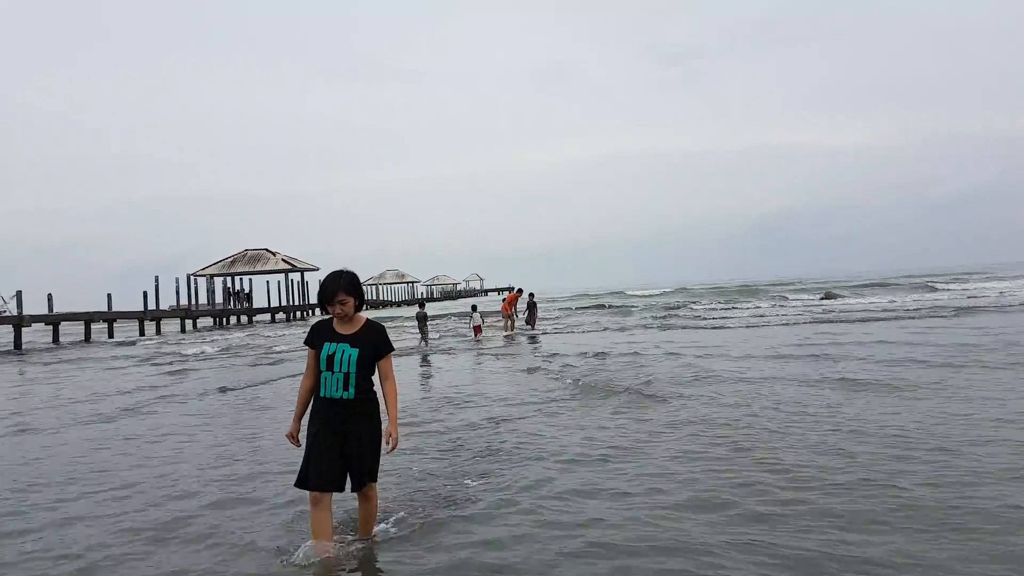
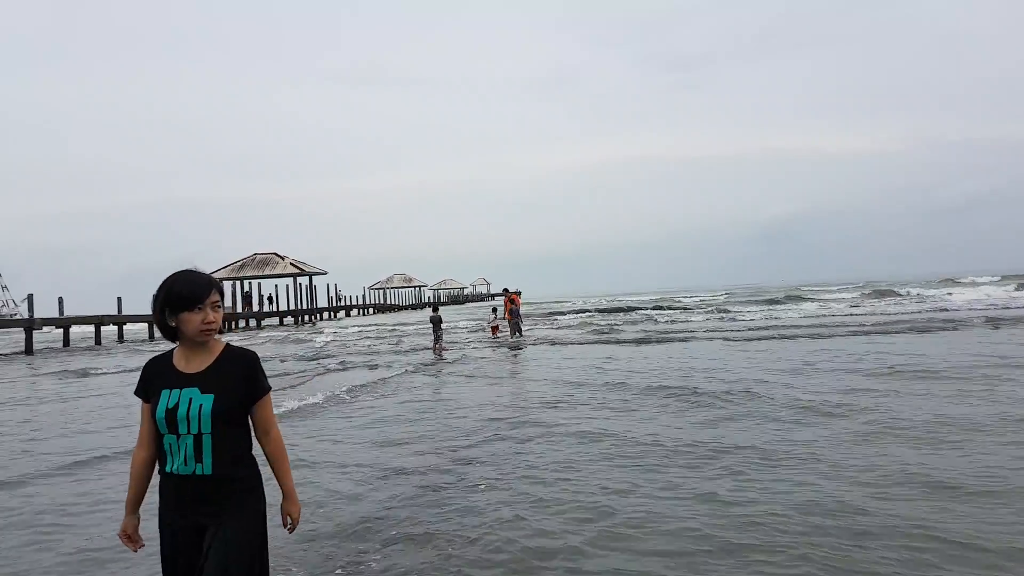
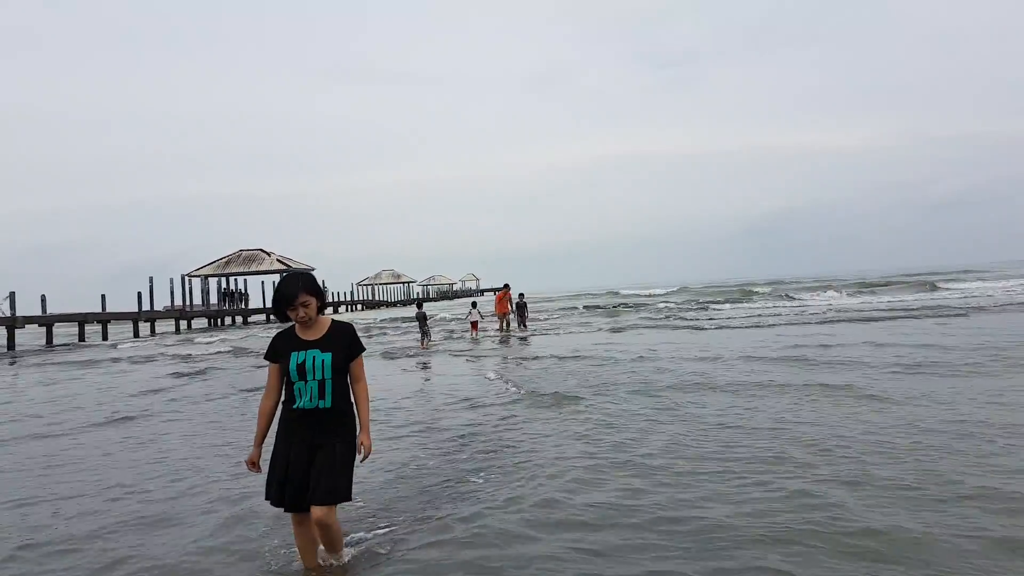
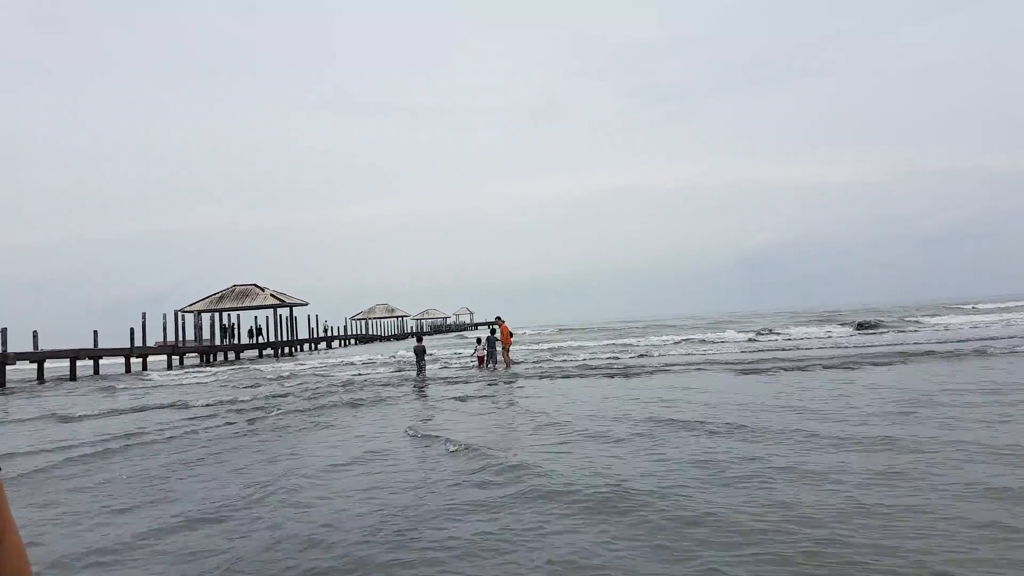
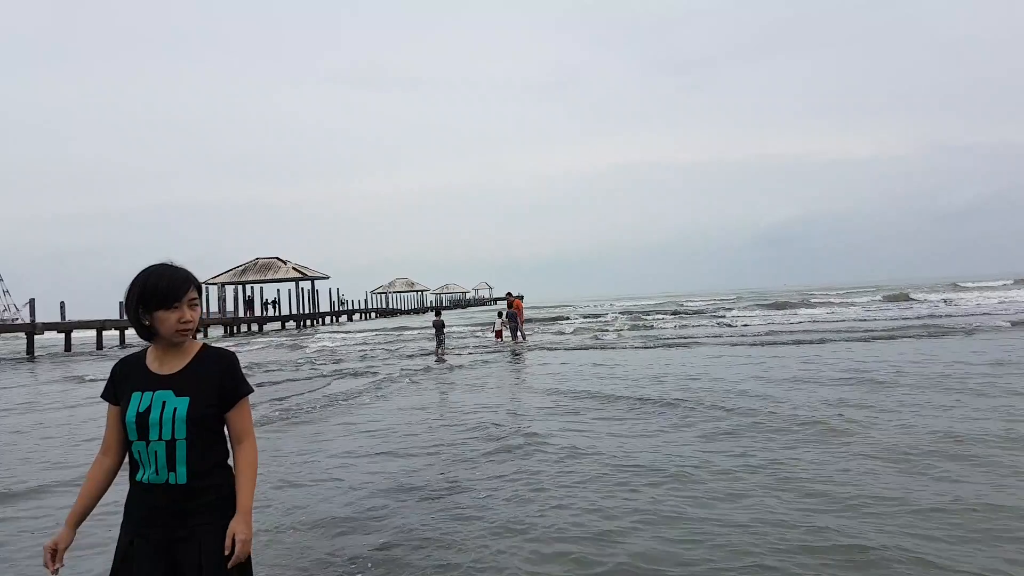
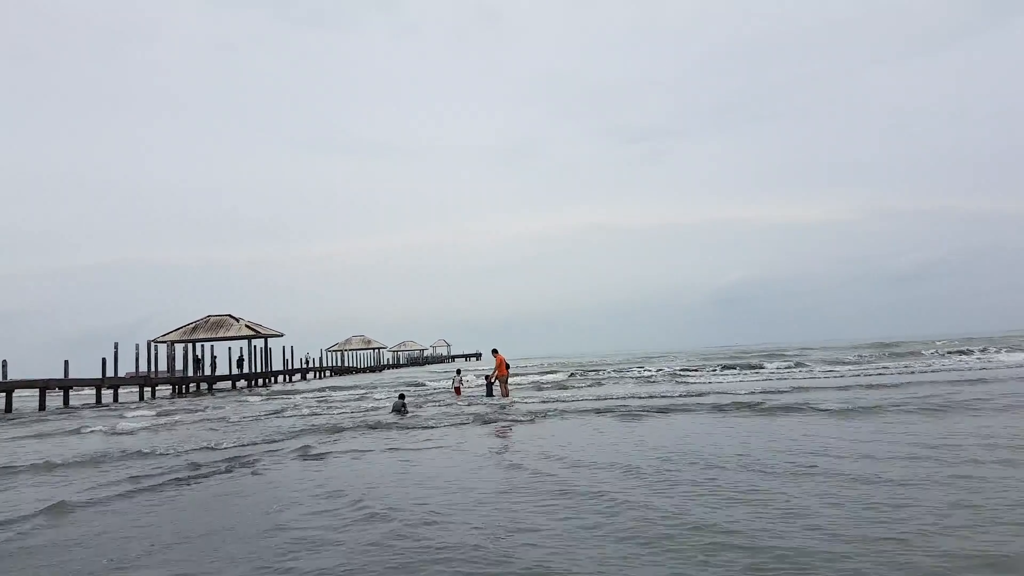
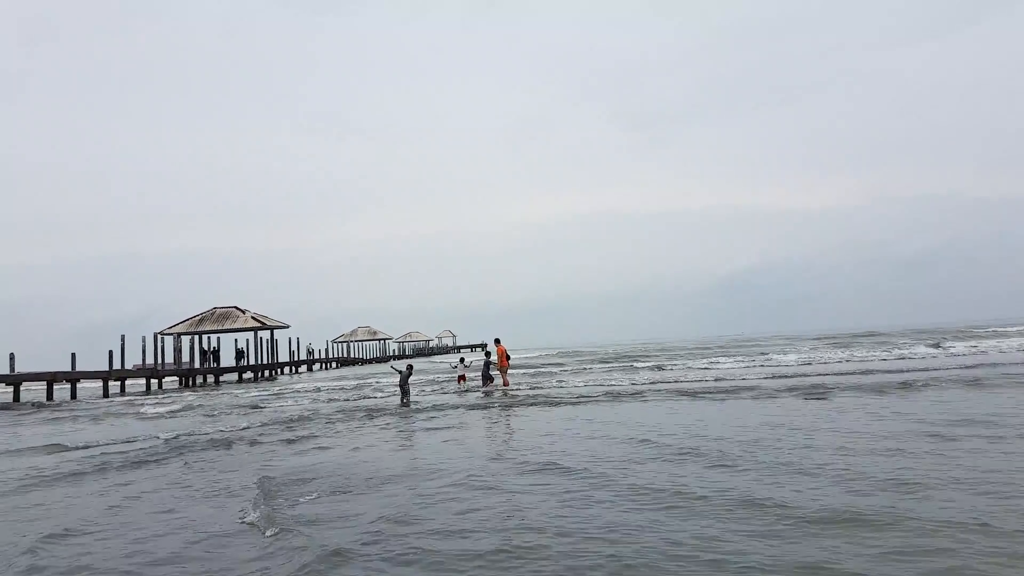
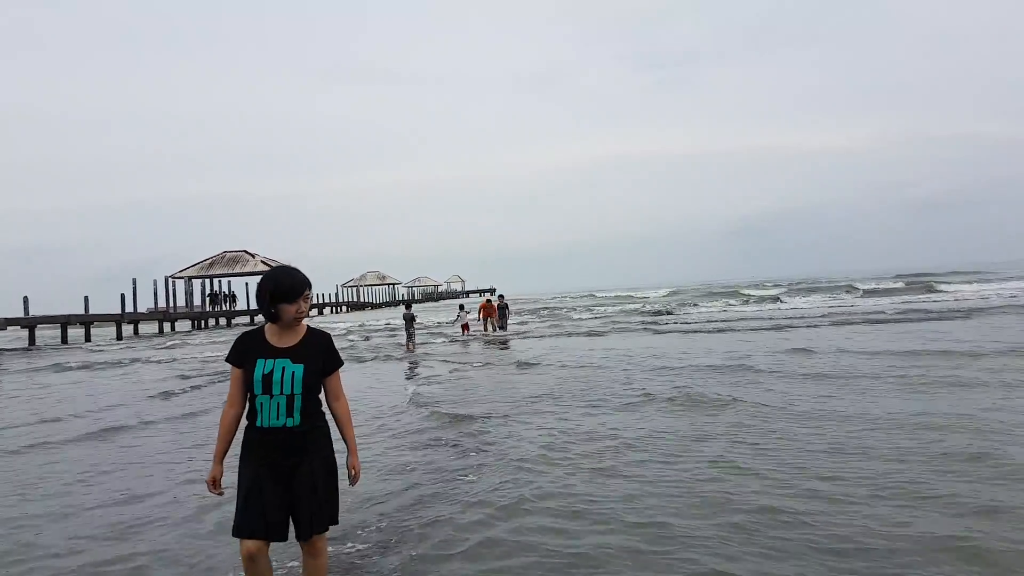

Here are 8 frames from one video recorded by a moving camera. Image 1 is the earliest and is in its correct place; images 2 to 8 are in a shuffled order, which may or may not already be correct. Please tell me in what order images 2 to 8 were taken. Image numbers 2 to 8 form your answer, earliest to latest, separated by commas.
3, 8, 2, 5, 4, 7, 6
